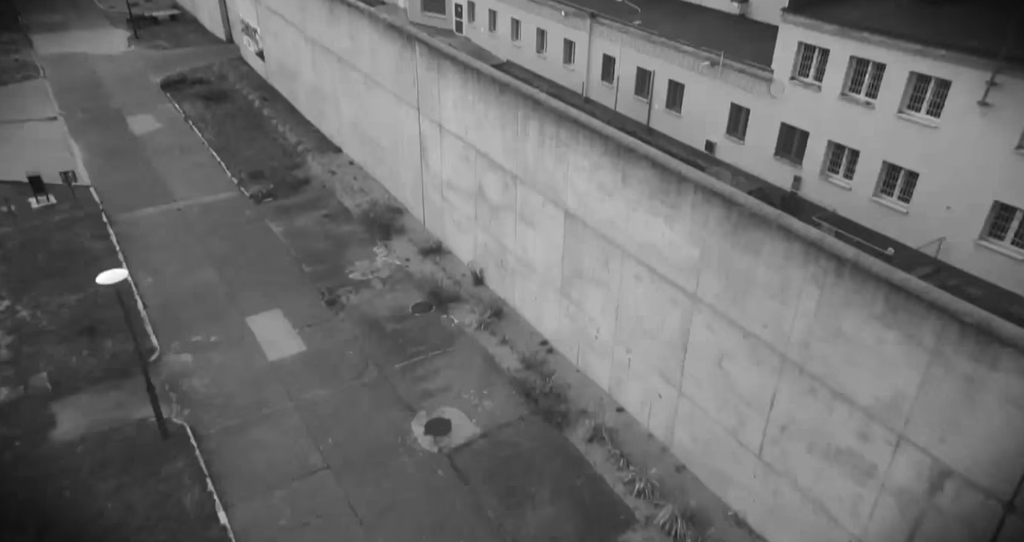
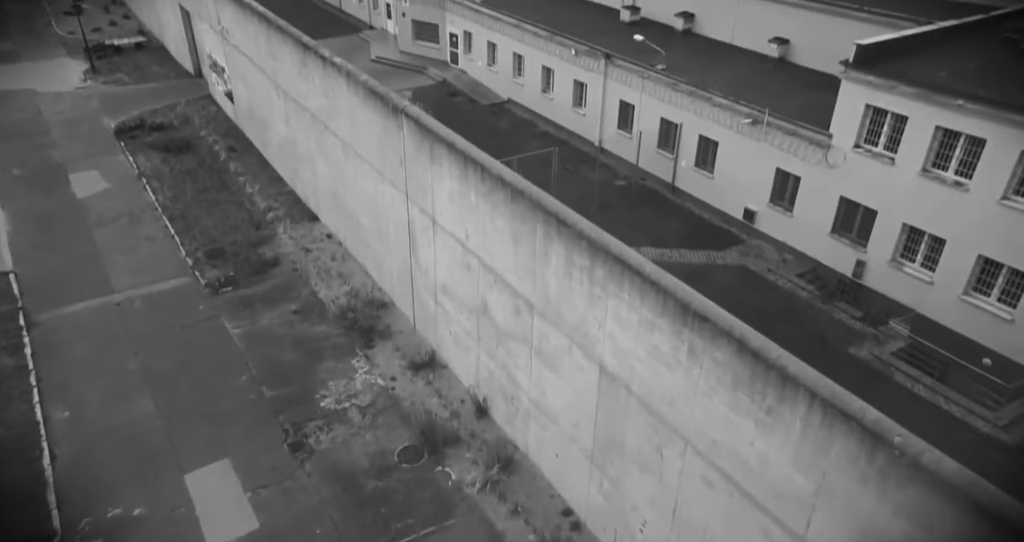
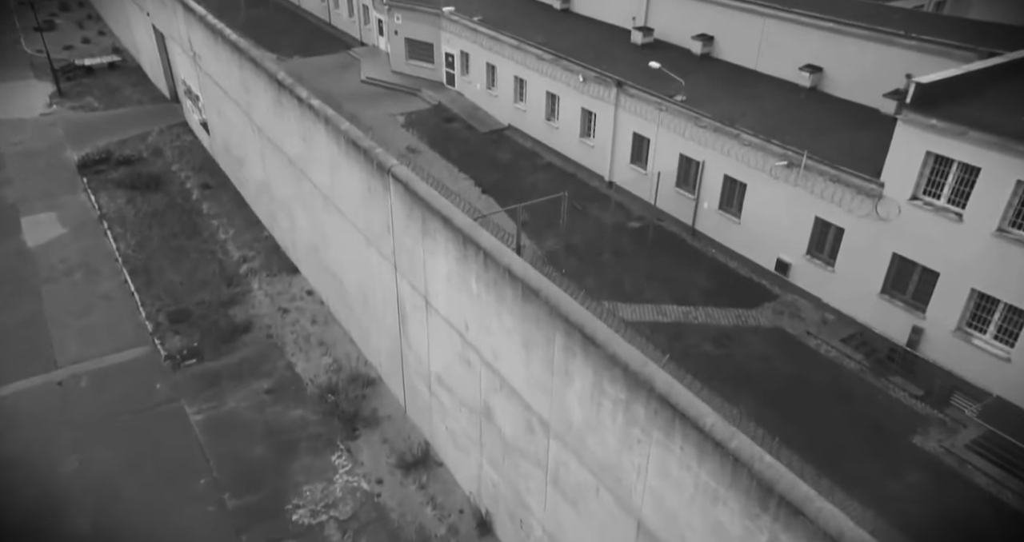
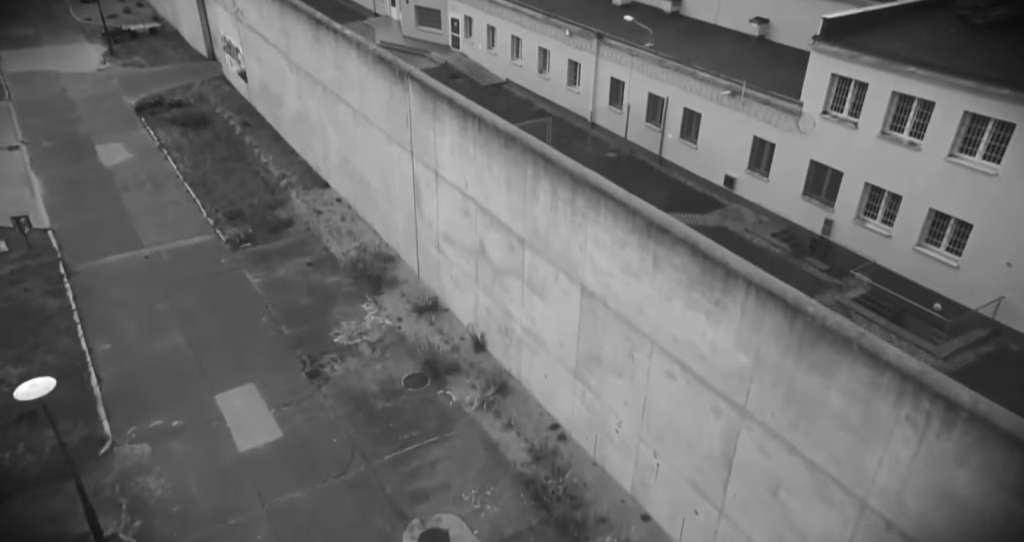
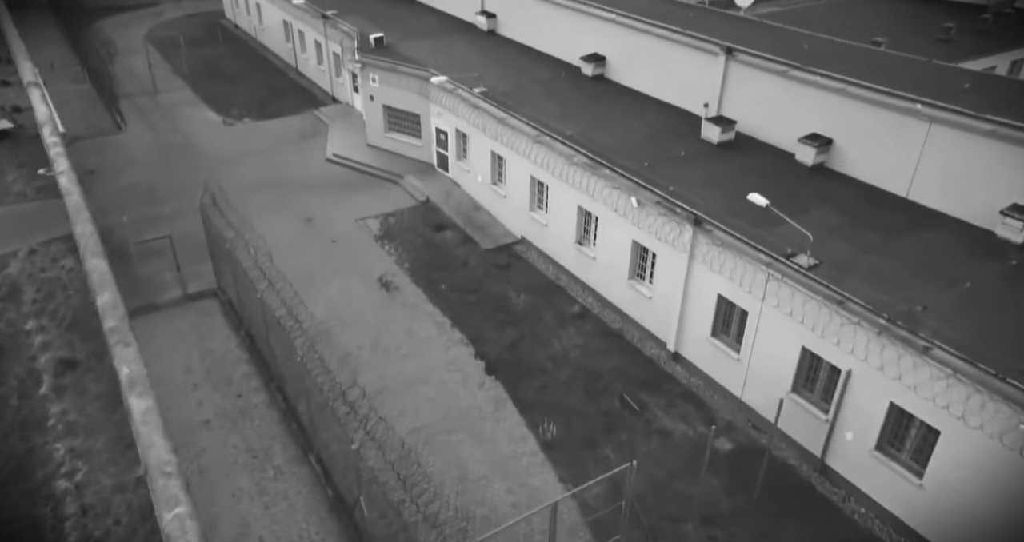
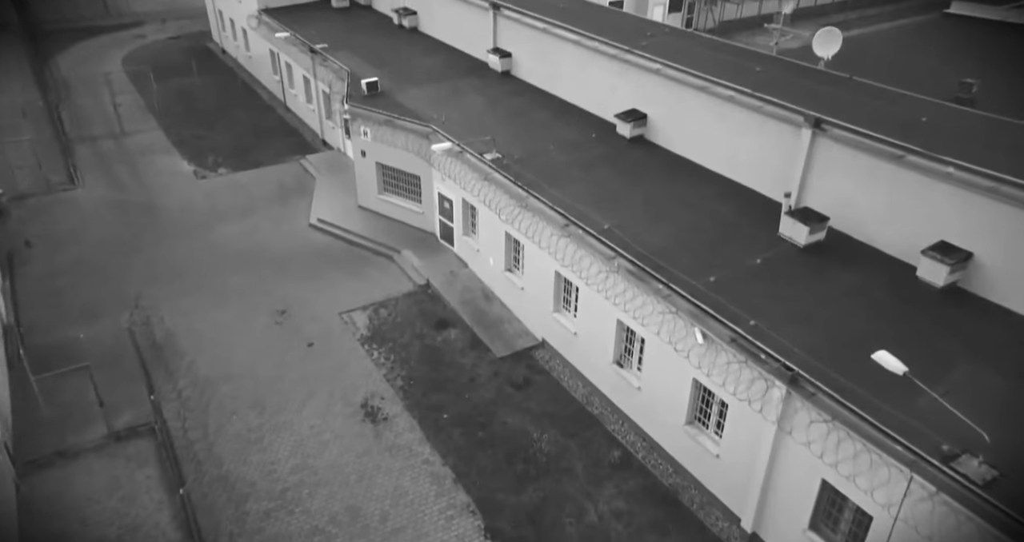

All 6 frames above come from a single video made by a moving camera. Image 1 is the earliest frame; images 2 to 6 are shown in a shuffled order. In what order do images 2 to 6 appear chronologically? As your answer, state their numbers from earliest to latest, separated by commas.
4, 2, 3, 5, 6
